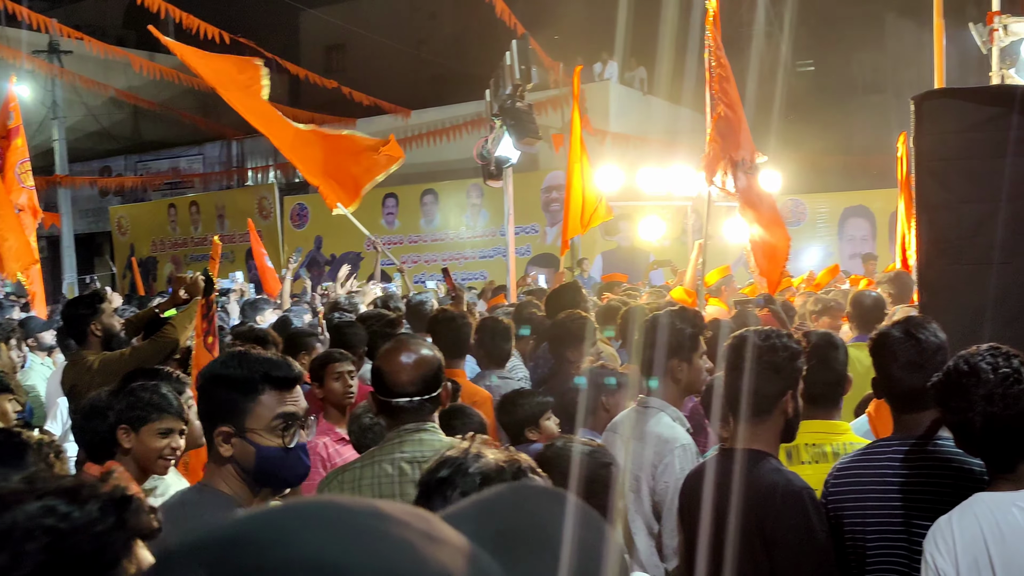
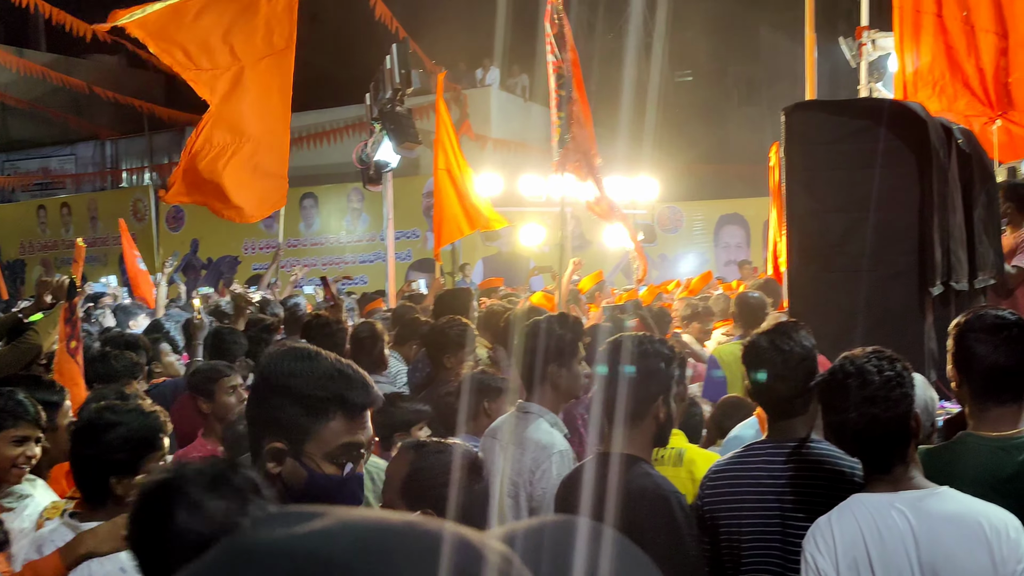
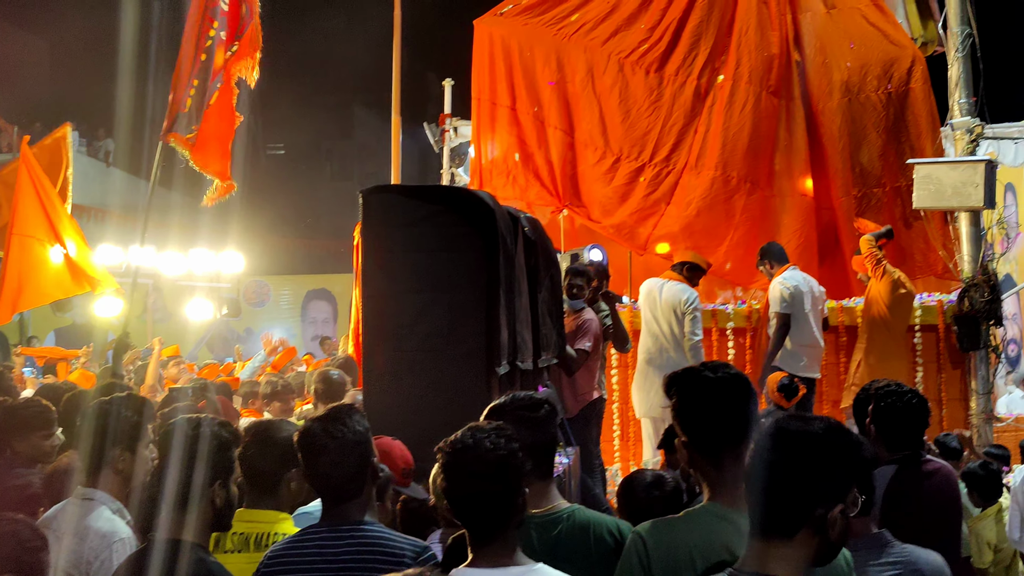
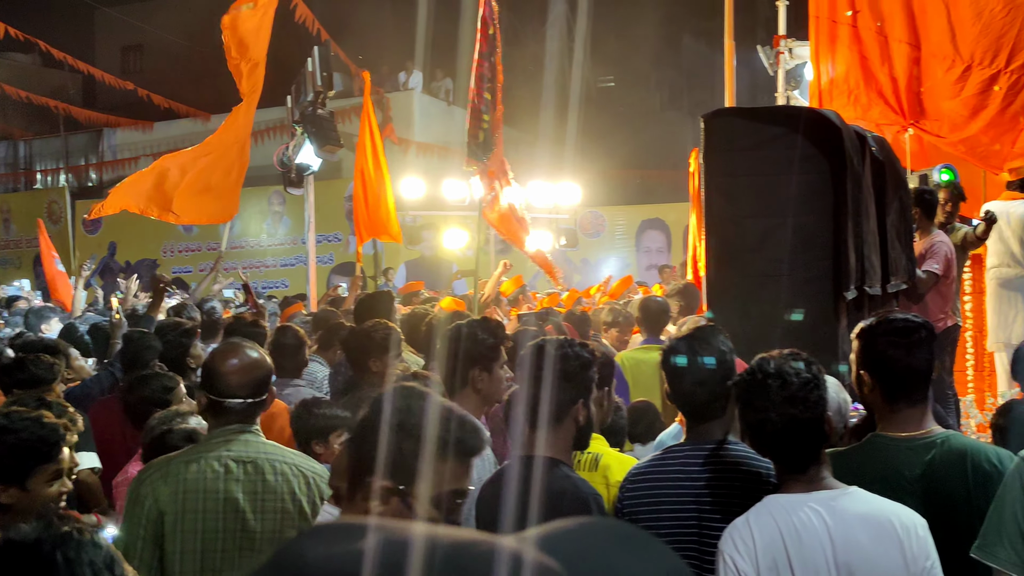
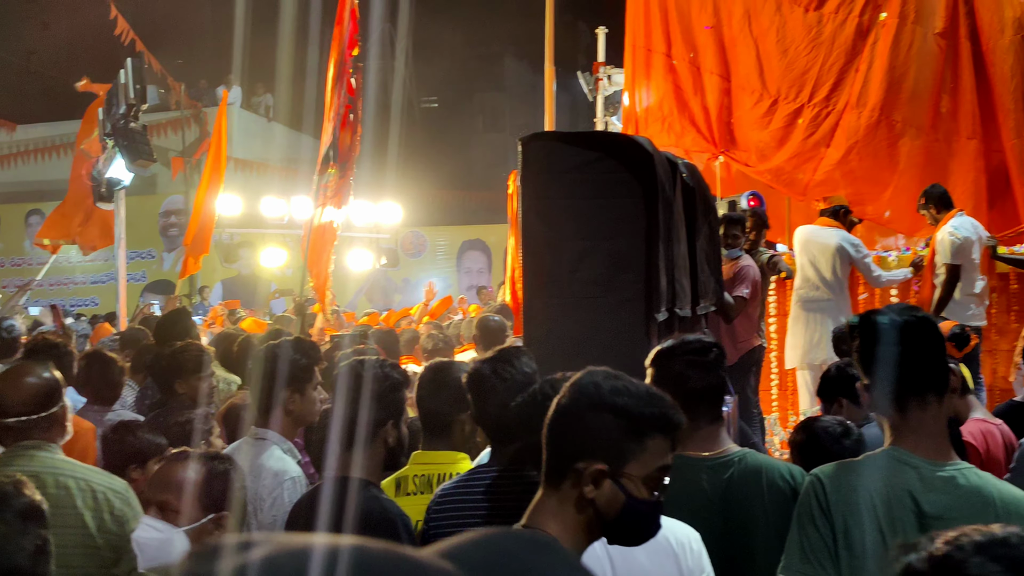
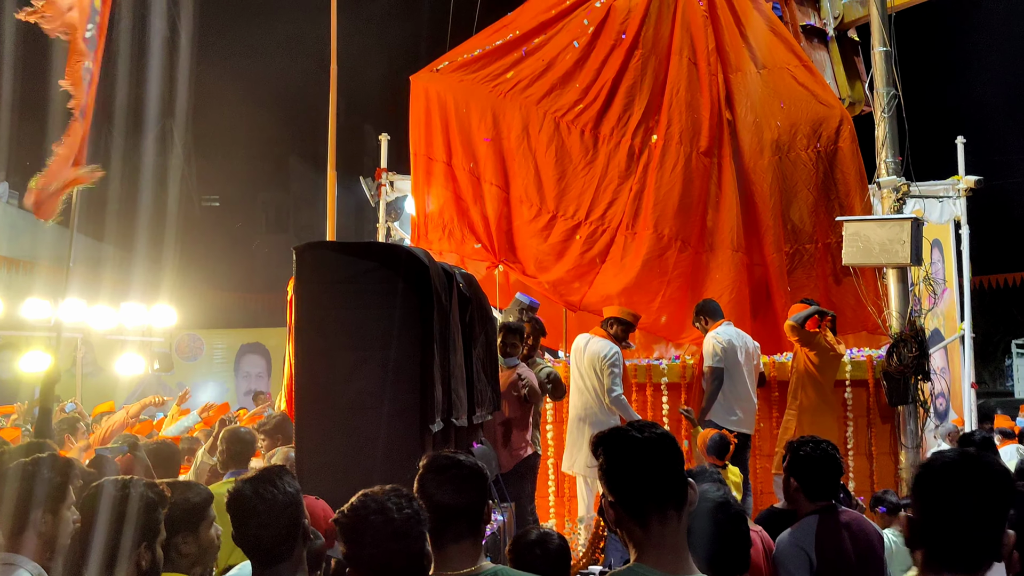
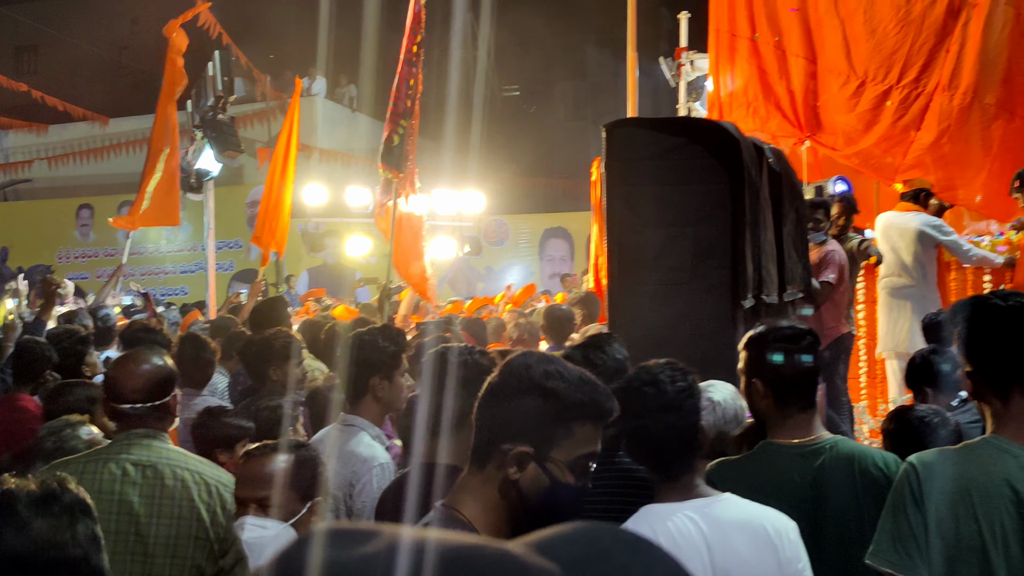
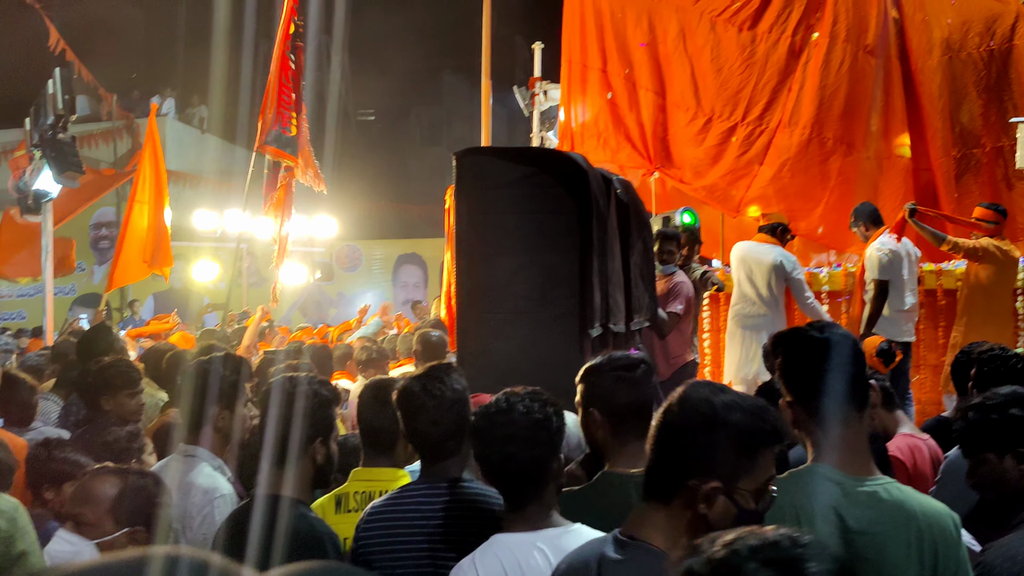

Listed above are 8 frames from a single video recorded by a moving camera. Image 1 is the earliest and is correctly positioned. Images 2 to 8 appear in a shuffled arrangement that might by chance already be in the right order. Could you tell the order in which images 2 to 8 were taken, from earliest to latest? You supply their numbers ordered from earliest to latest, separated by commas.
2, 4, 7, 5, 8, 3, 6
